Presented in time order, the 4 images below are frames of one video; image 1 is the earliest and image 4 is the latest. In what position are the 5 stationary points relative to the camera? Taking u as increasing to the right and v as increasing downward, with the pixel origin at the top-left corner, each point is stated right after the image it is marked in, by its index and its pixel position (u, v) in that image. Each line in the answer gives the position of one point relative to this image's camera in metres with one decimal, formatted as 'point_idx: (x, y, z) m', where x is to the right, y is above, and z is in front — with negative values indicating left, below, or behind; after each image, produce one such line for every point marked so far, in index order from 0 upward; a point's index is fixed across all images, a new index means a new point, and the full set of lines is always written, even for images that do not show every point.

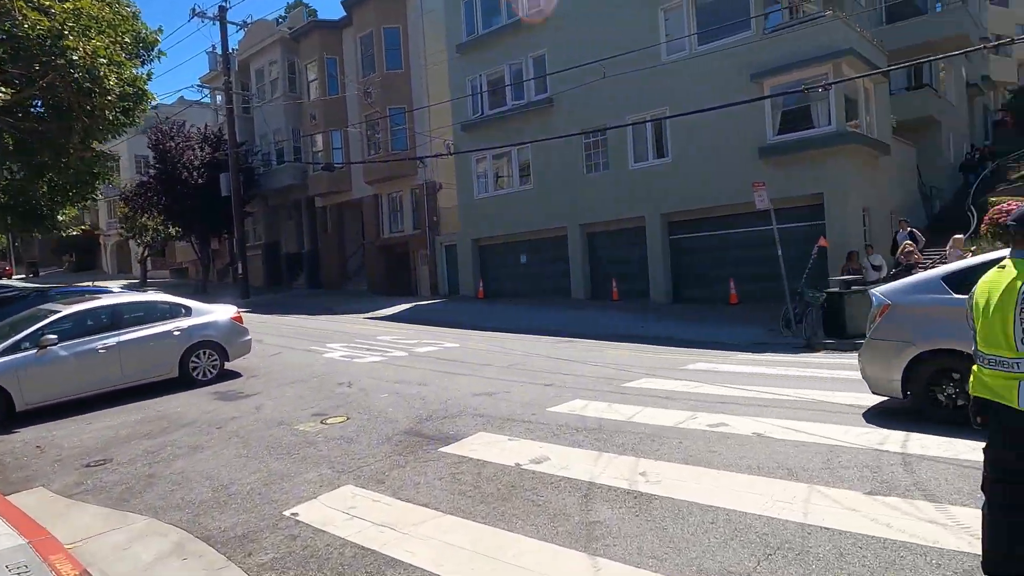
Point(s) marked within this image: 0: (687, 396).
0: (+2.4, -1.5, +9.1) m
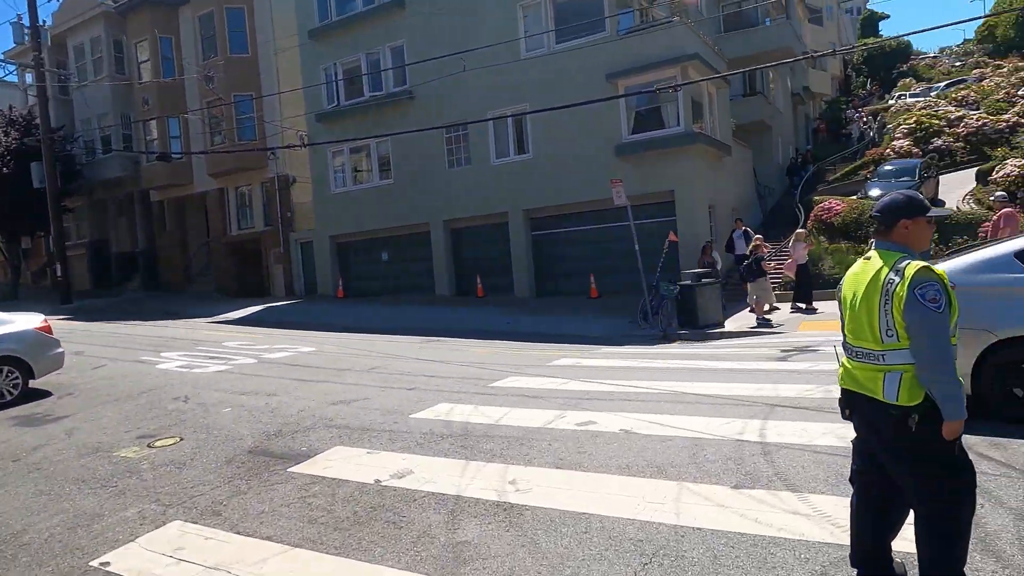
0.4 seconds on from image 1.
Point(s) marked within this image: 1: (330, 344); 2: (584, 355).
0: (+0.6, -1.4, +9.0) m
1: (-4.3, -1.3, +15.6) m
2: (+1.3, -1.3, +12.6) m
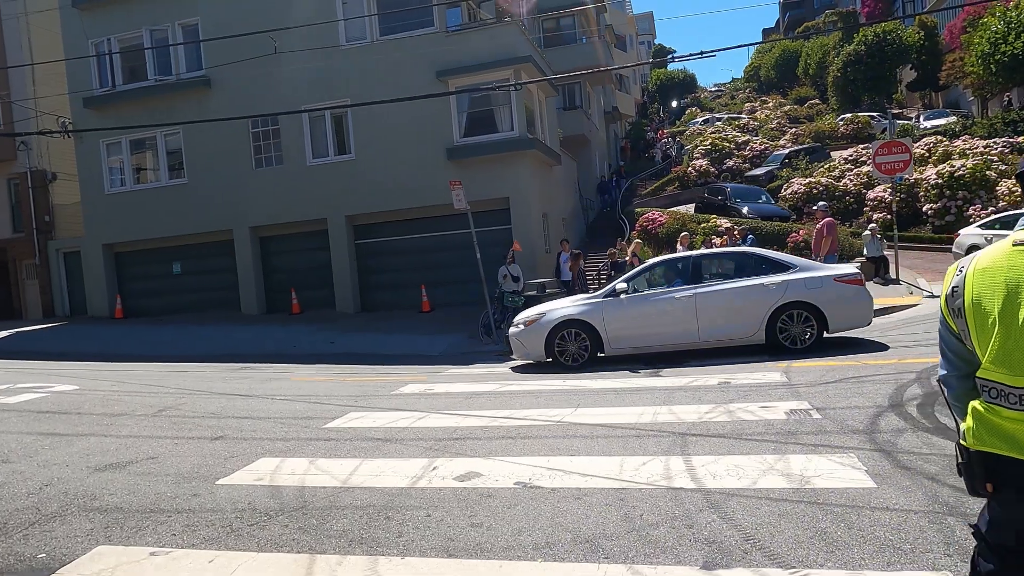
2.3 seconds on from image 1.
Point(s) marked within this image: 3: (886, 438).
0: (-1.1, -1.6, +7.2) m
1: (-7.5, -1.7, +12.1) m
2: (-1.3, -1.5, +10.8) m
3: (+3.2, -1.3, +5.7) m
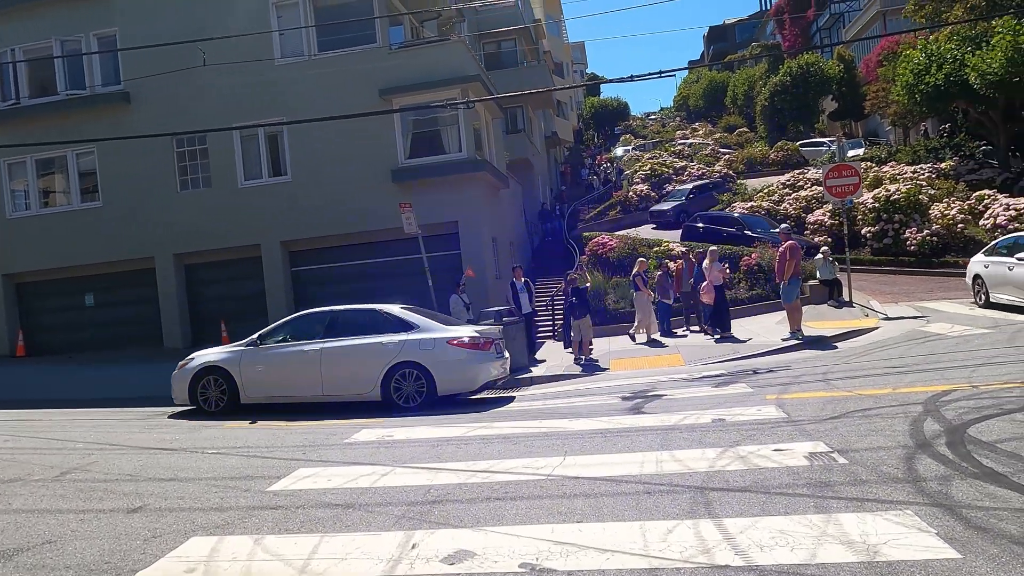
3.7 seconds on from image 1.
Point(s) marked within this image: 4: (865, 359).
0: (-1.2, -1.9, +6.0) m
1: (-8.1, -2.2, +10.4) m
2: (-1.8, -1.9, +9.7) m
3: (+3.2, -1.5, +5.0) m
4: (+6.0, -1.2, +11.3) m
